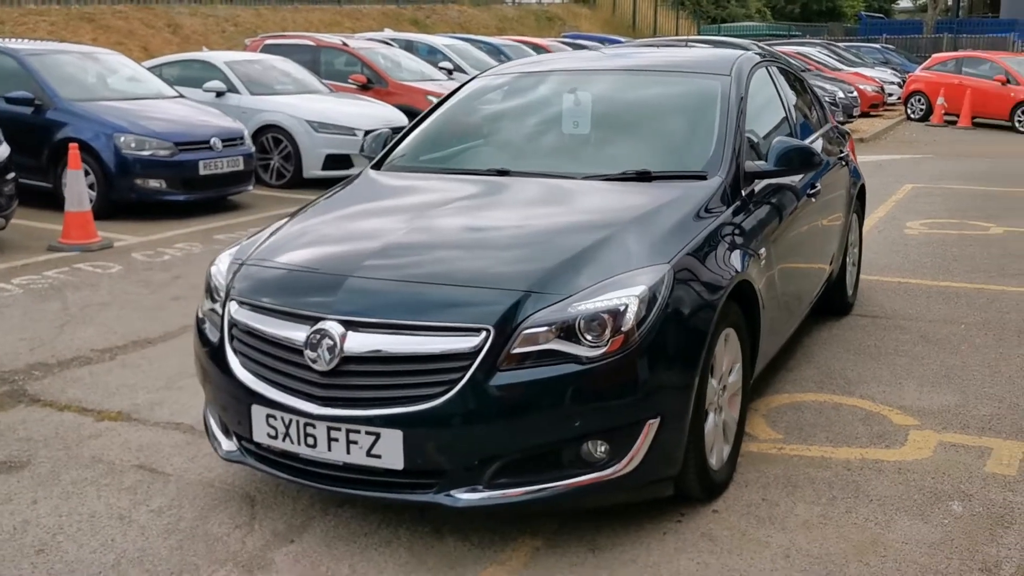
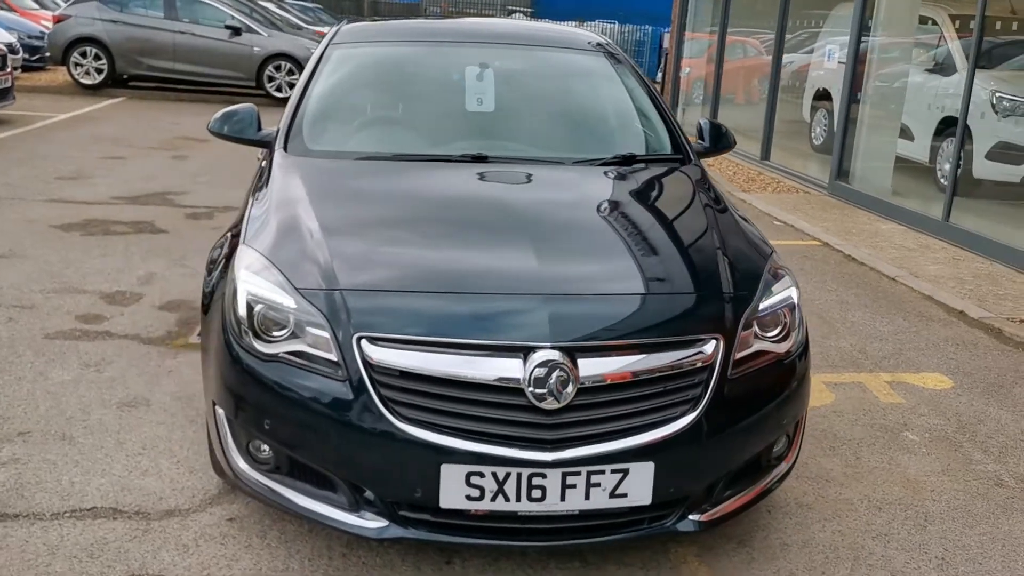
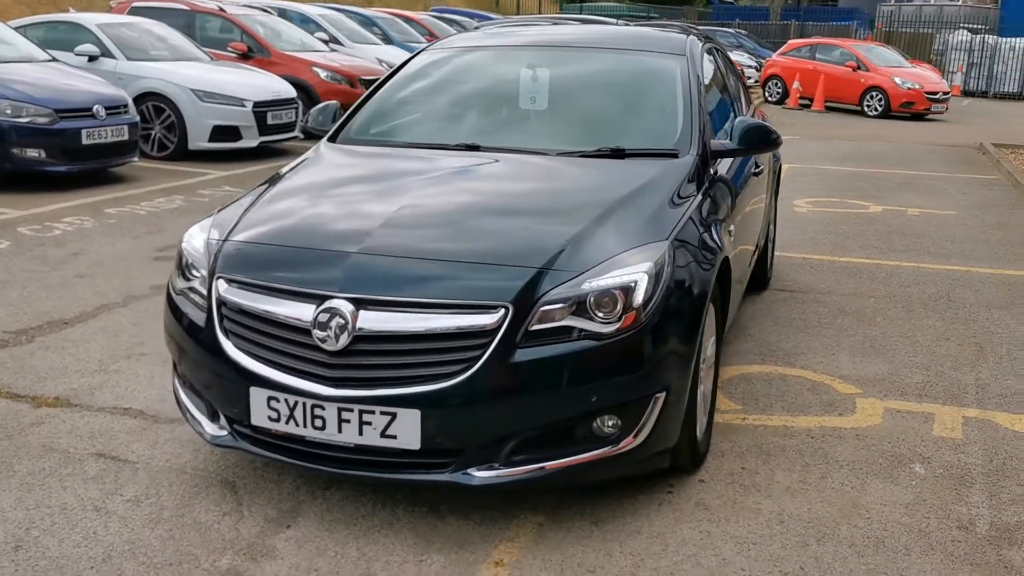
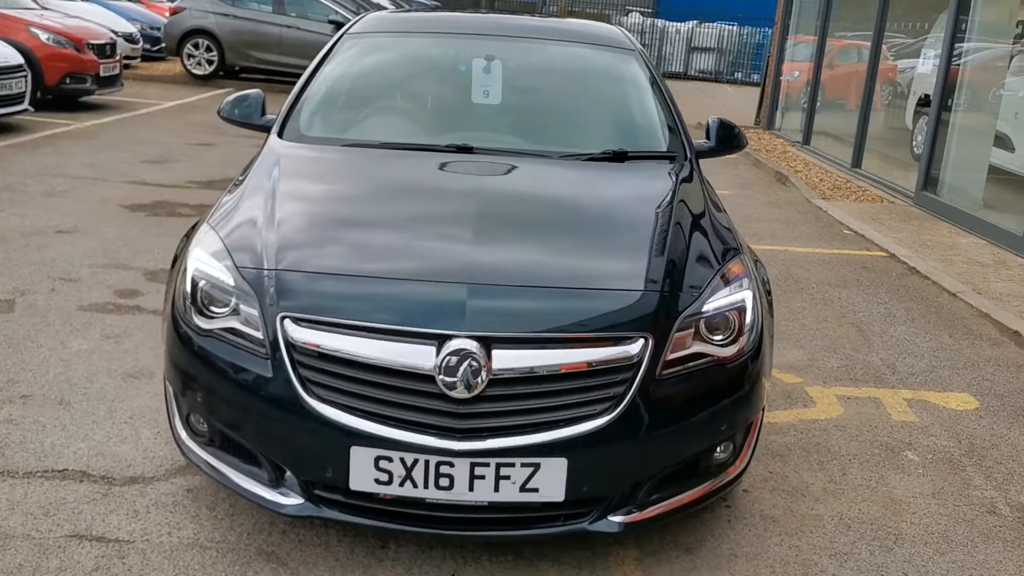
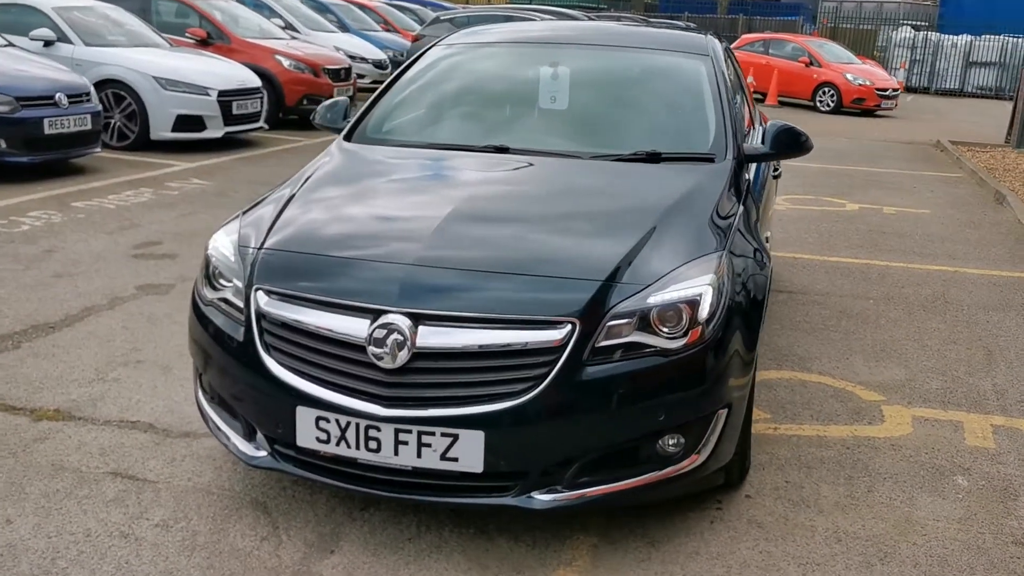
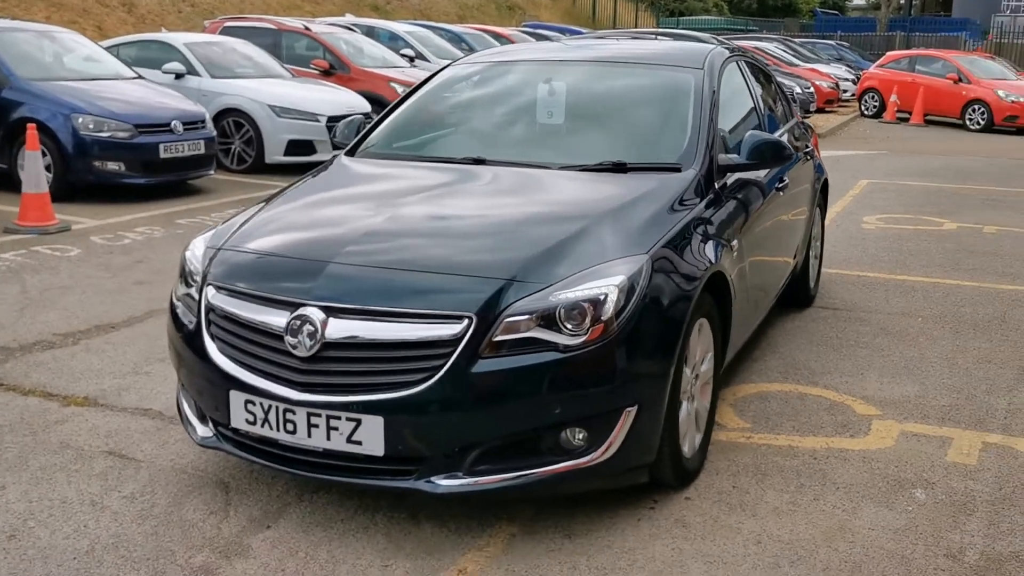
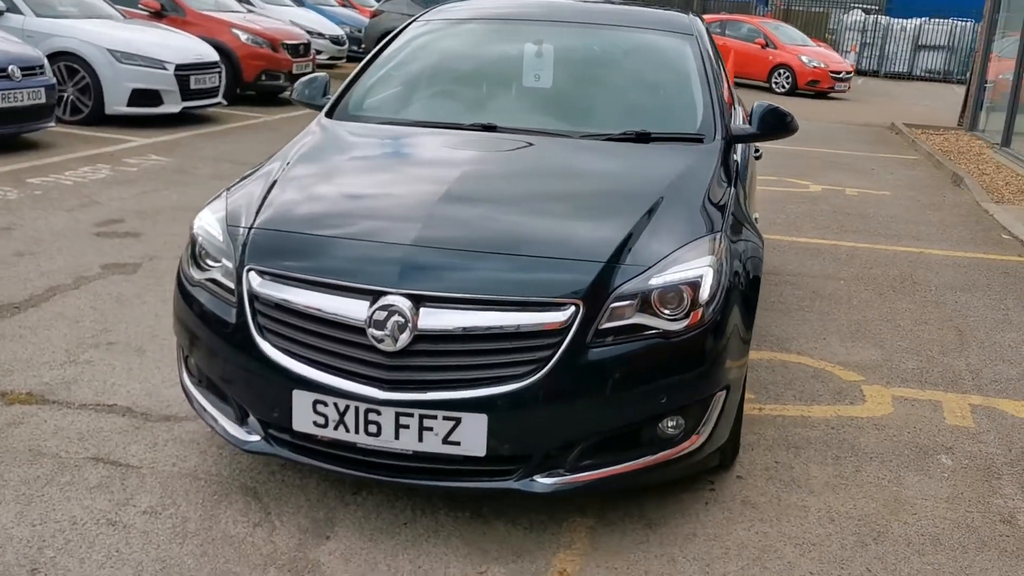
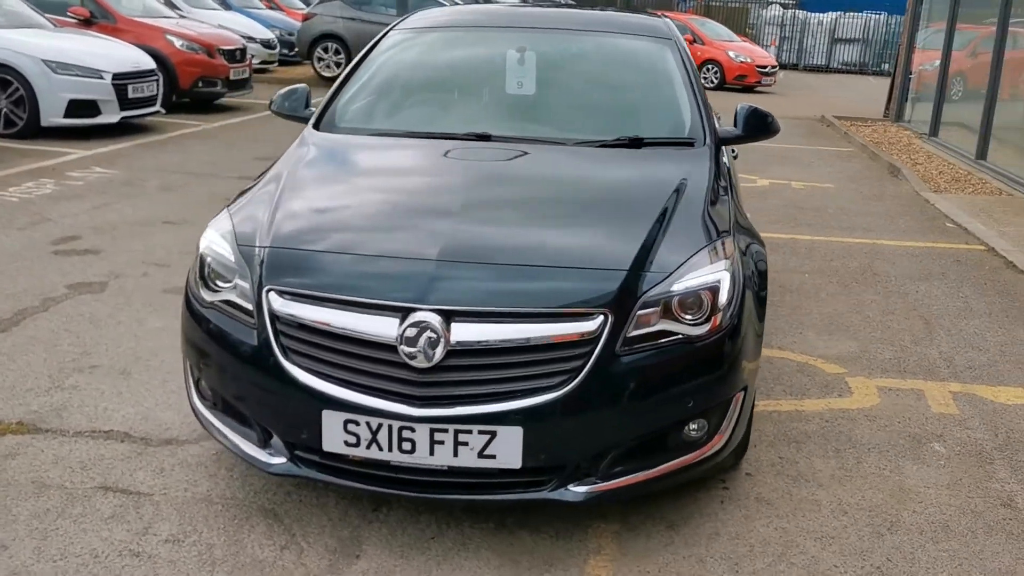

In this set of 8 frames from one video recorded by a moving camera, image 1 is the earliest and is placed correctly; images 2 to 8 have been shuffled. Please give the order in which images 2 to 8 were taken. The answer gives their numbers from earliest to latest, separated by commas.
6, 3, 5, 7, 8, 4, 2
